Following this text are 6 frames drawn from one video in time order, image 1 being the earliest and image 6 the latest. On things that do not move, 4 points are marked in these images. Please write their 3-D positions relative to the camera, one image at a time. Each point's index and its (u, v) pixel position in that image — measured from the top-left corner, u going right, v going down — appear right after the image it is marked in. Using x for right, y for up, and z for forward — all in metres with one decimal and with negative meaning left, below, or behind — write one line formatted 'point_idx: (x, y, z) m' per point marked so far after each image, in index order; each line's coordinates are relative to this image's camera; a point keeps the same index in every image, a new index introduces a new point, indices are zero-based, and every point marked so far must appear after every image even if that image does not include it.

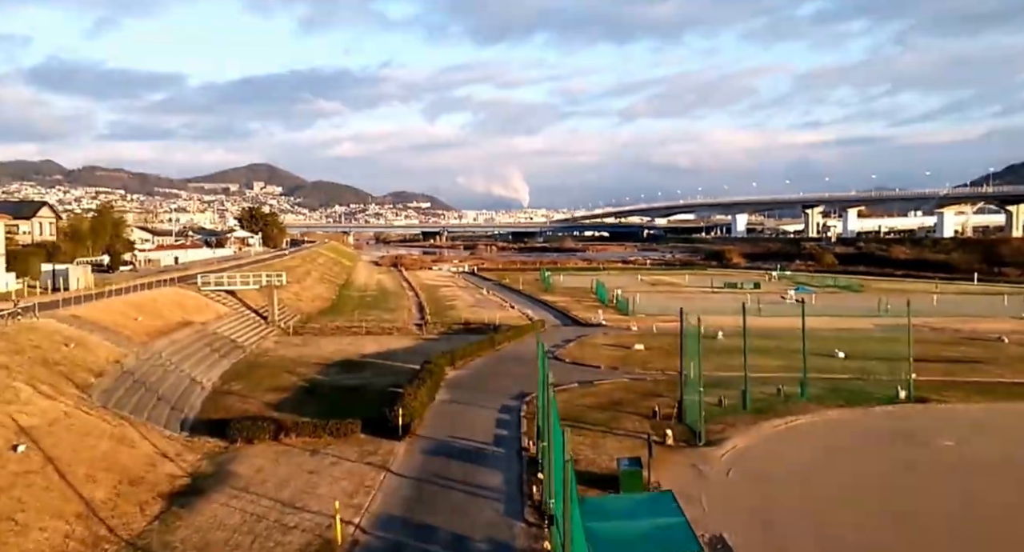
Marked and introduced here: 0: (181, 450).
0: (-6.6, -3.5, +17.9) m
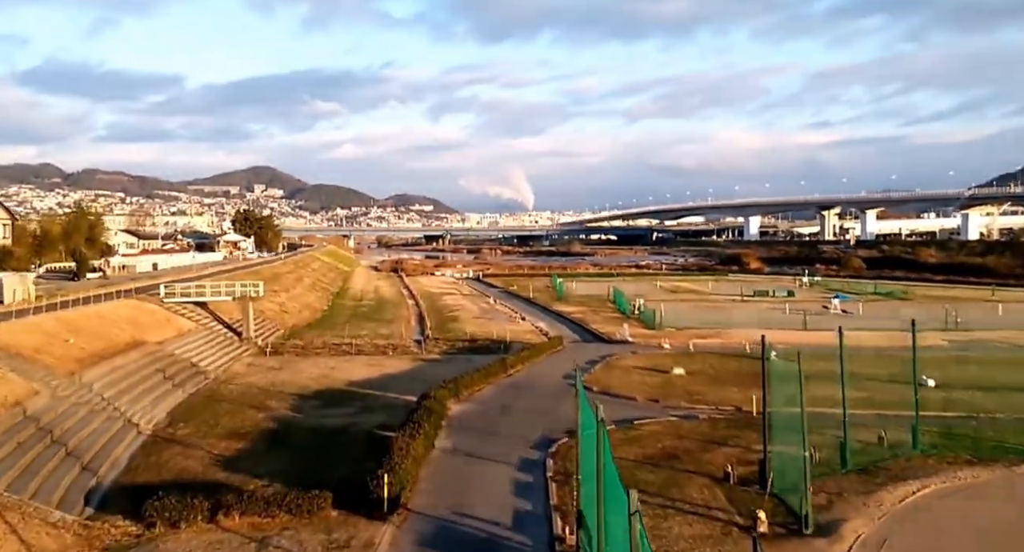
0: (-6.2, -3.8, +12.5) m
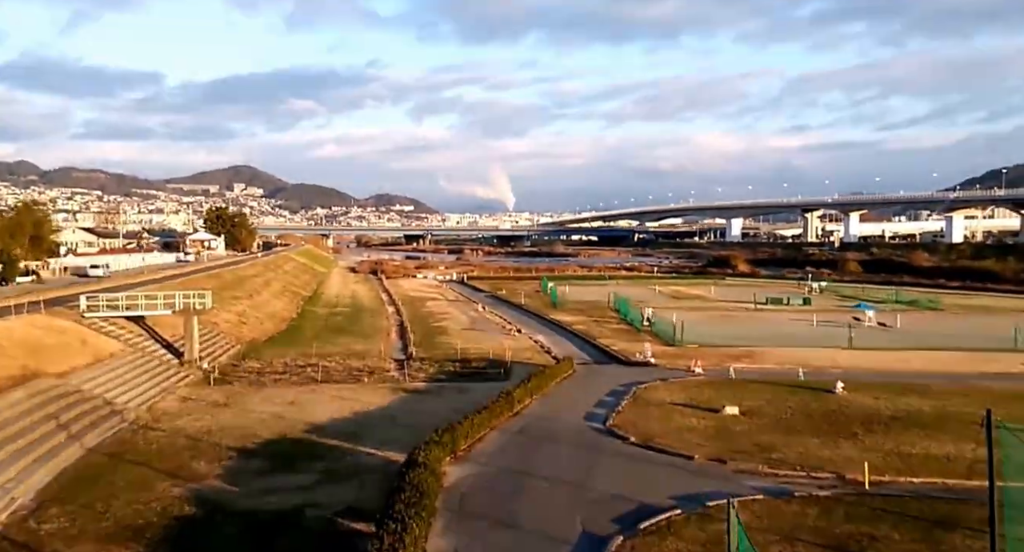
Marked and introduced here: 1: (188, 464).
0: (-5.6, -4.1, +6.0) m
1: (-6.4, -3.7, +17.7) m
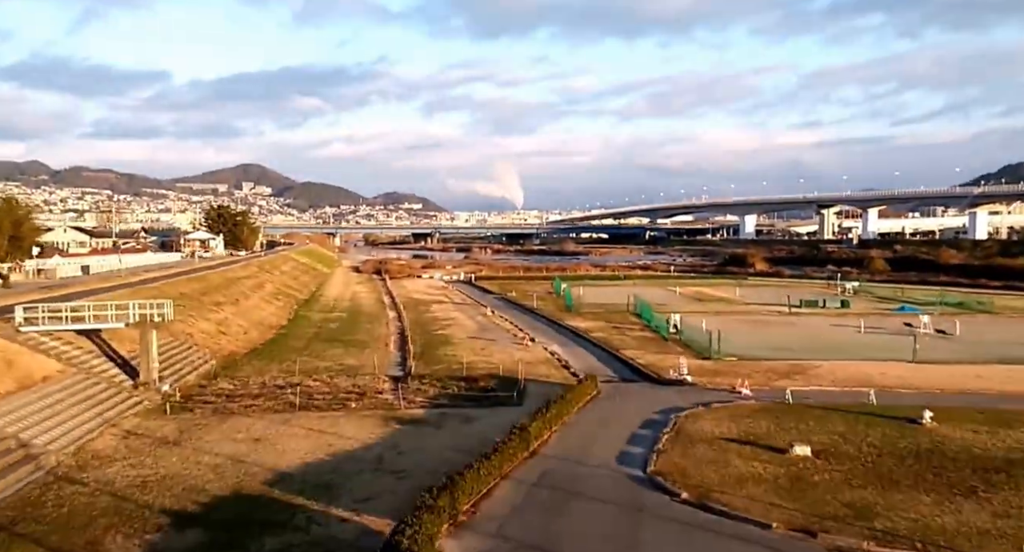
0: (-5.4, -4.3, +1.6) m
1: (-6.1, -3.9, +13.3) m
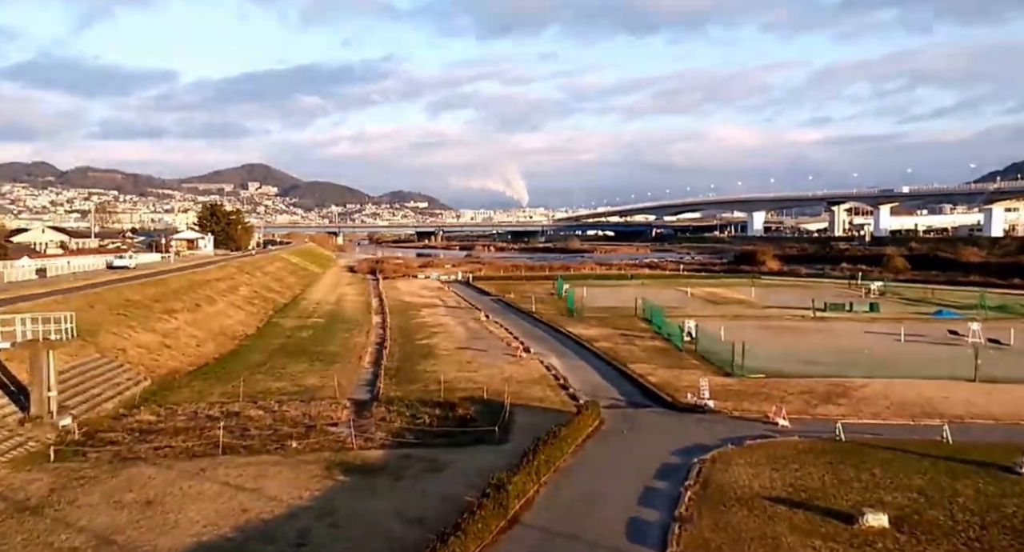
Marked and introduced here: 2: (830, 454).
0: (-6.0, -4.5, -3.2) m
1: (-6.6, -4.1, +8.5) m
2: (+6.4, -3.5, +18.0) m
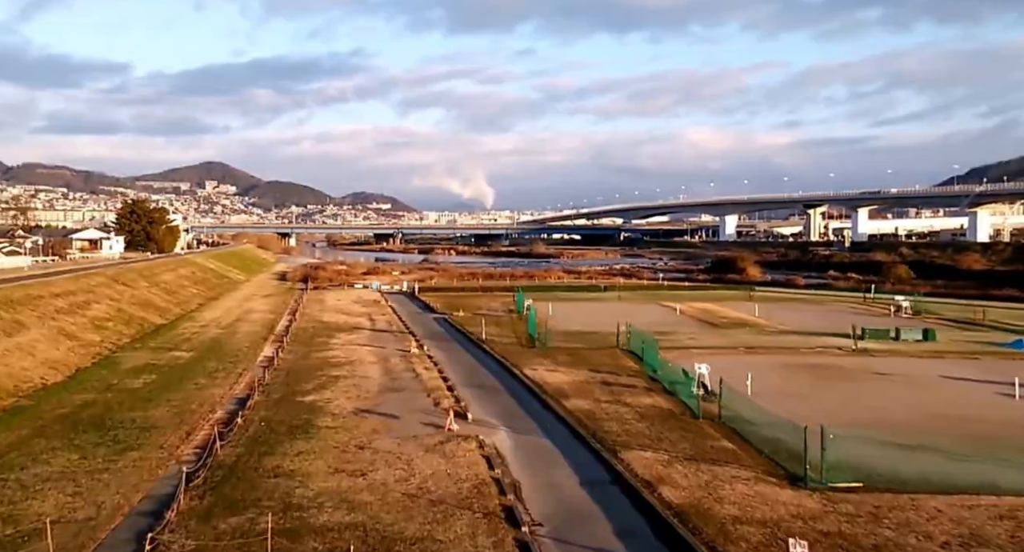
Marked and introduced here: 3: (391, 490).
0: (-6.4, -4.9, -15.6) m
1: (-7.4, -4.6, -3.8) m
2: (+5.2, -4.1, +6.1) m
3: (-2.1, -3.8, +16.1) m
